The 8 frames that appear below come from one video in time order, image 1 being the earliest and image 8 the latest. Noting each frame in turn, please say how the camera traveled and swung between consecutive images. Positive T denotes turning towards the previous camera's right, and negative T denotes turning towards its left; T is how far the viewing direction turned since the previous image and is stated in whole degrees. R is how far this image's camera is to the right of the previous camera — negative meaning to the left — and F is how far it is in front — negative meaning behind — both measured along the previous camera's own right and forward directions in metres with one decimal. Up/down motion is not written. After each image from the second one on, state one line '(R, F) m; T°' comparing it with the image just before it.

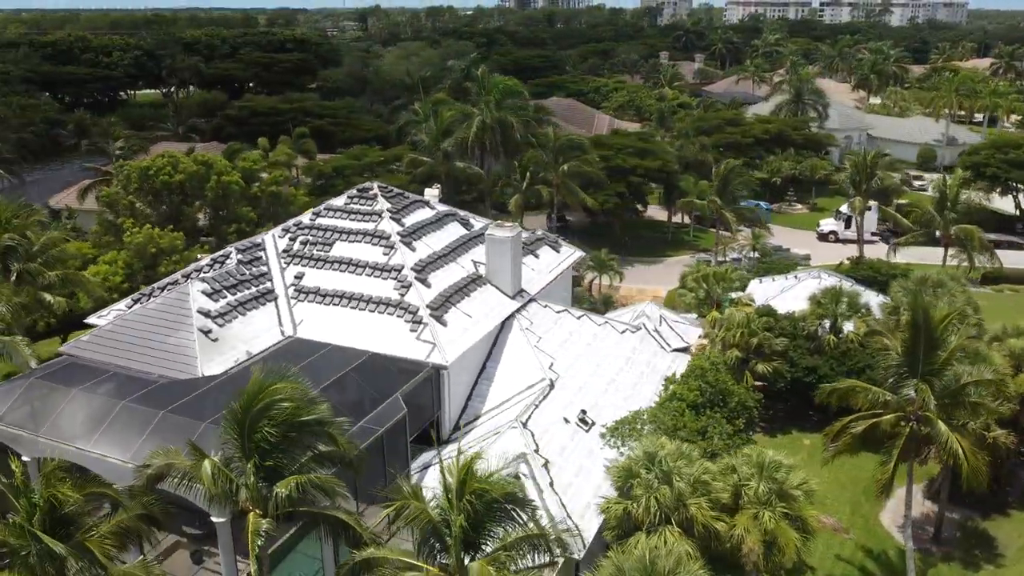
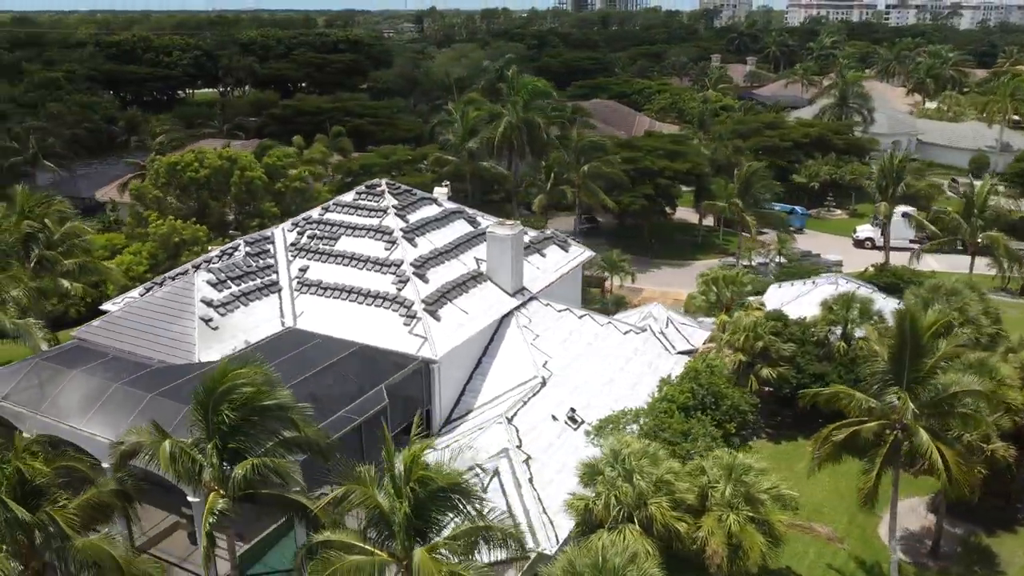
(+1.9, -0.2) m; -4°
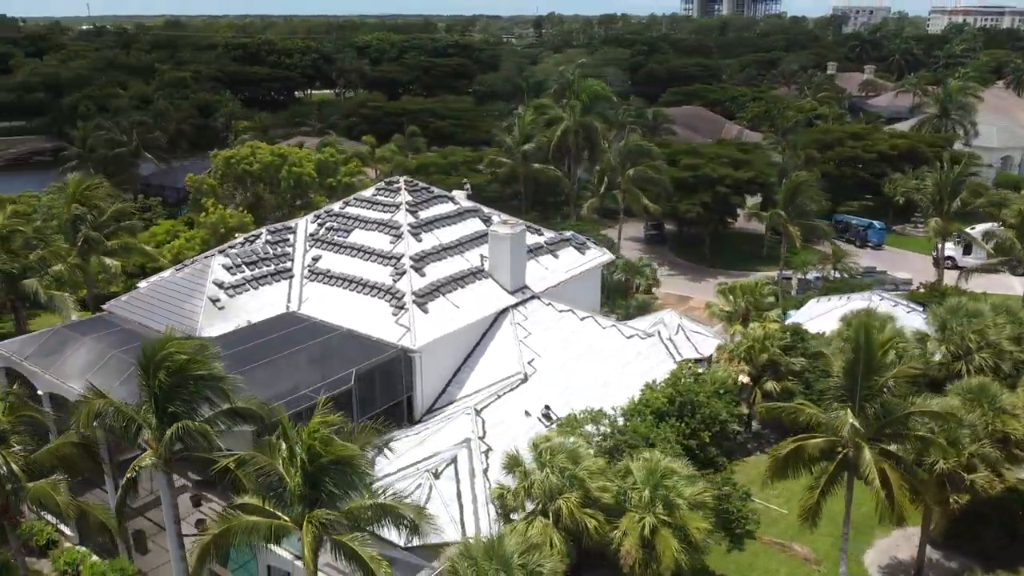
(+4.3, -0.3) m; -8°
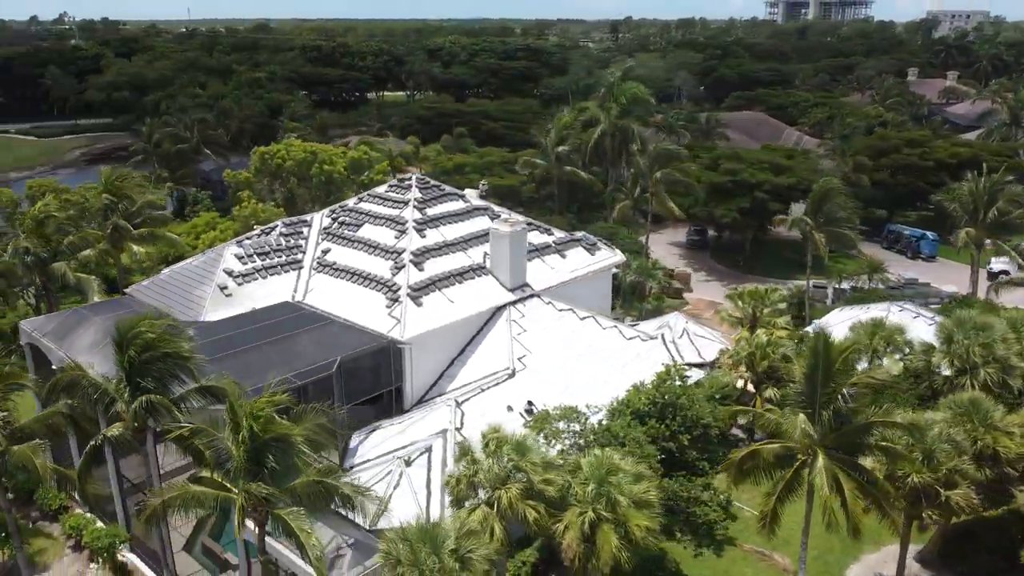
(+2.8, -0.3) m; -5°
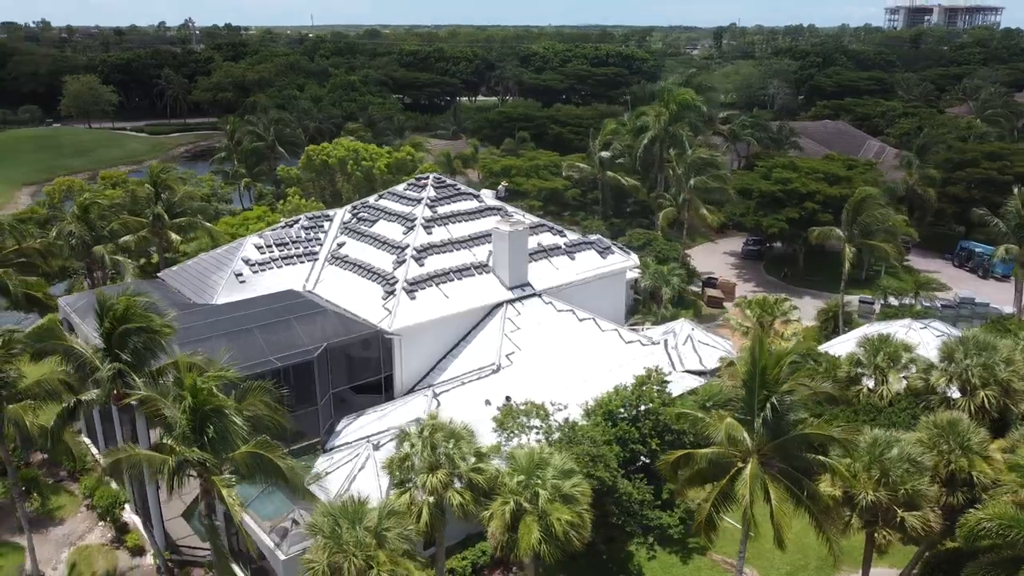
(+3.8, -0.4) m; -7°
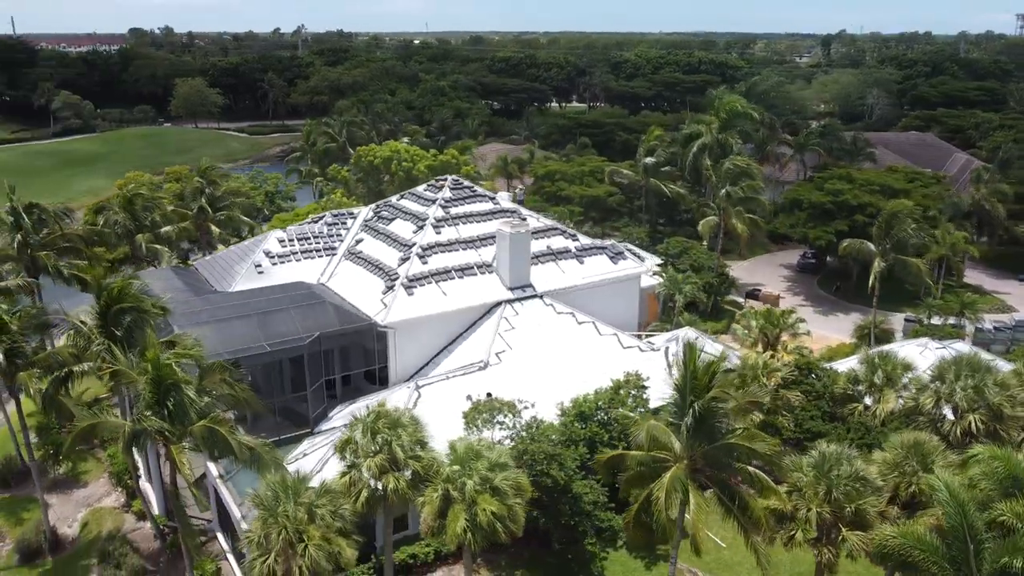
(+3.9, -0.4) m; -7°
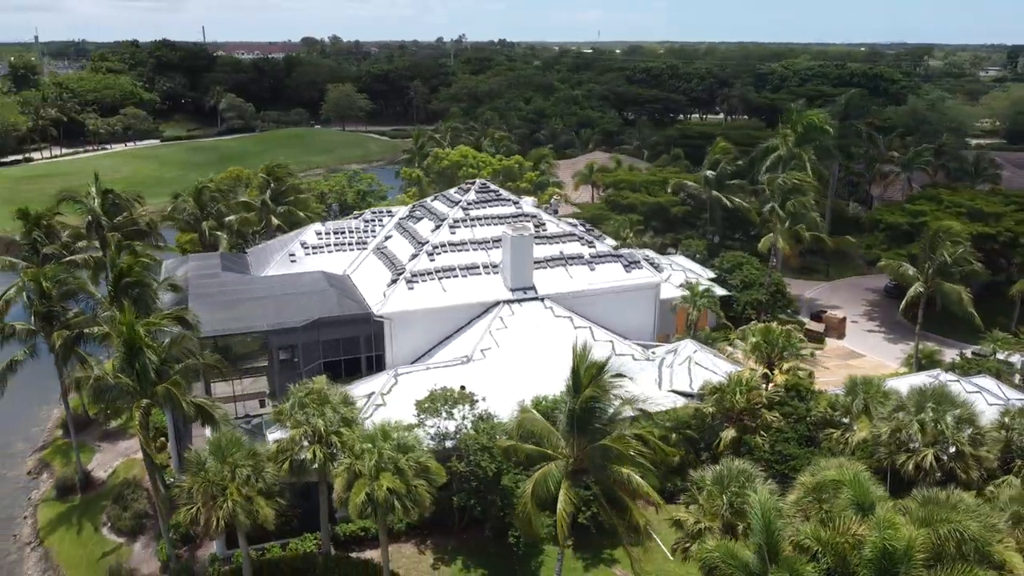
(+6.2, -0.5) m; -11°
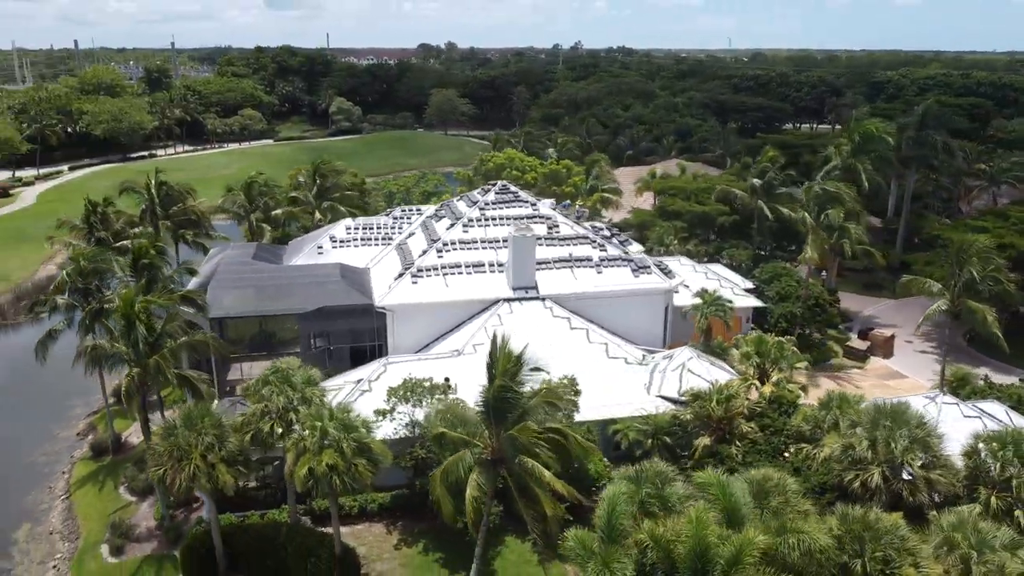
(+4.7, -0.4) m; -9°
